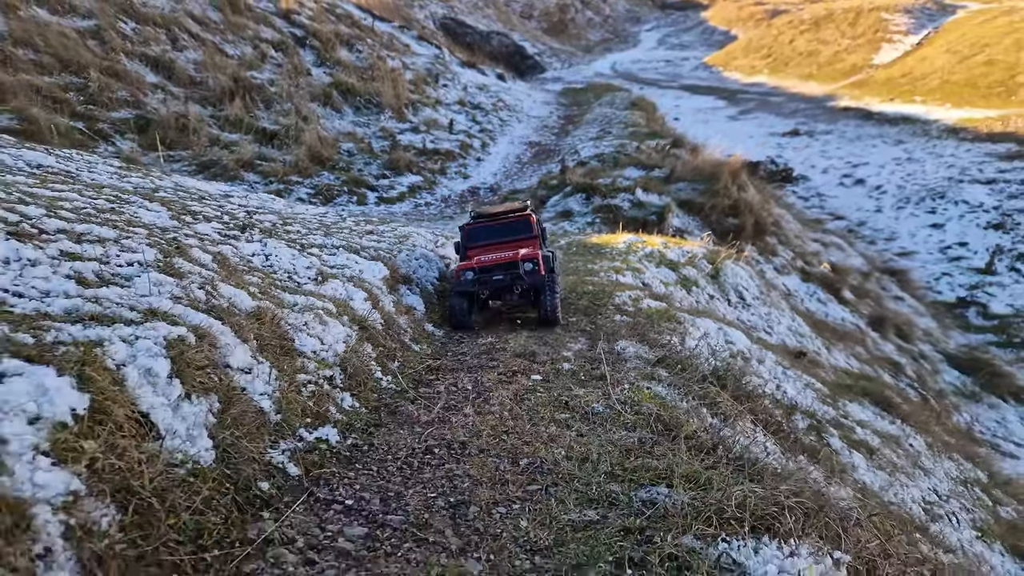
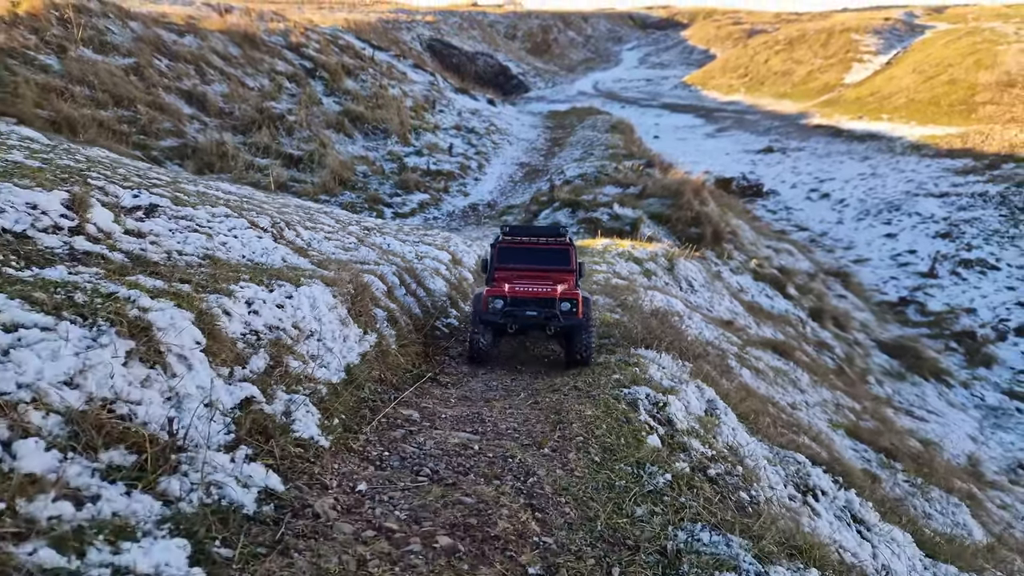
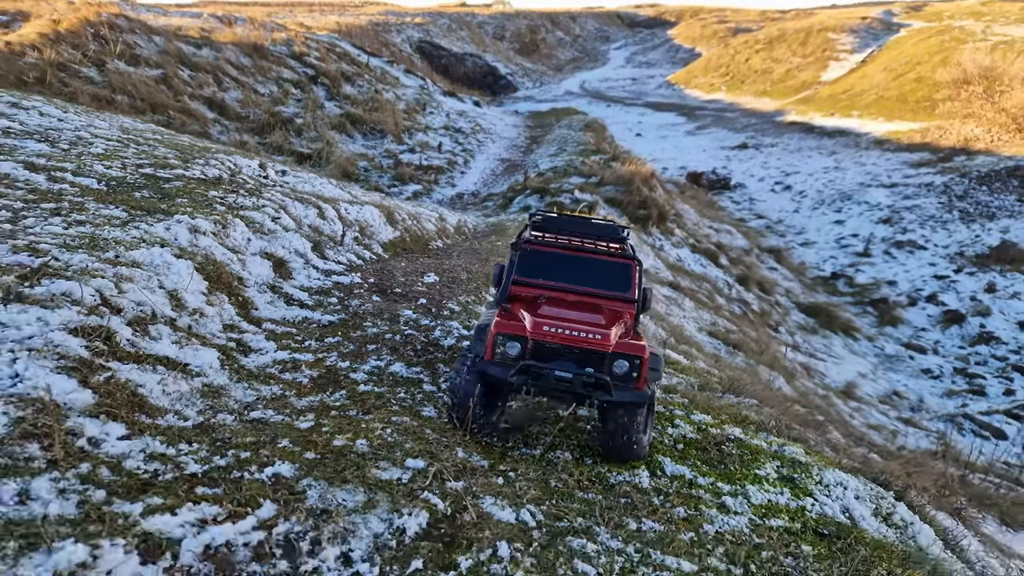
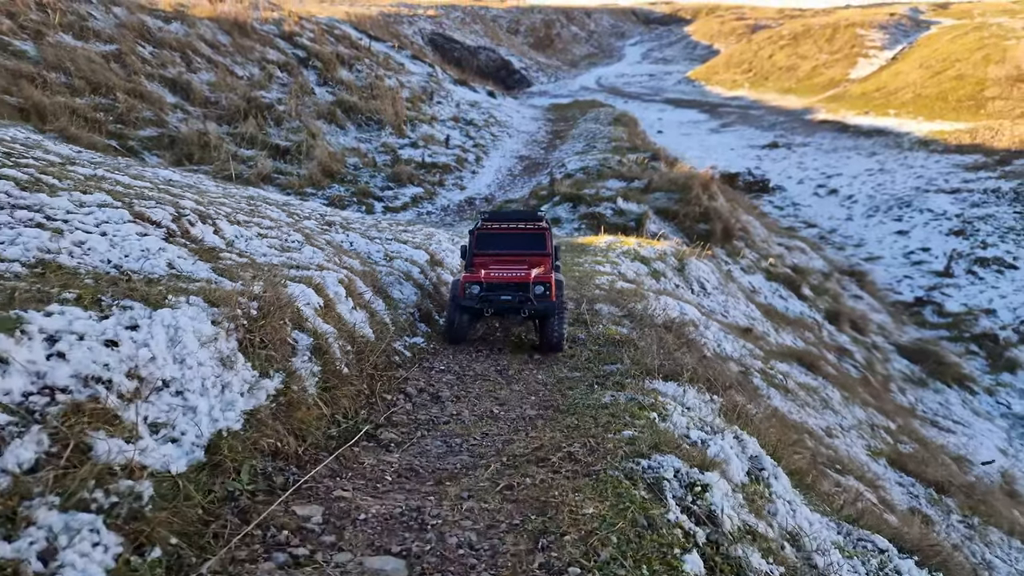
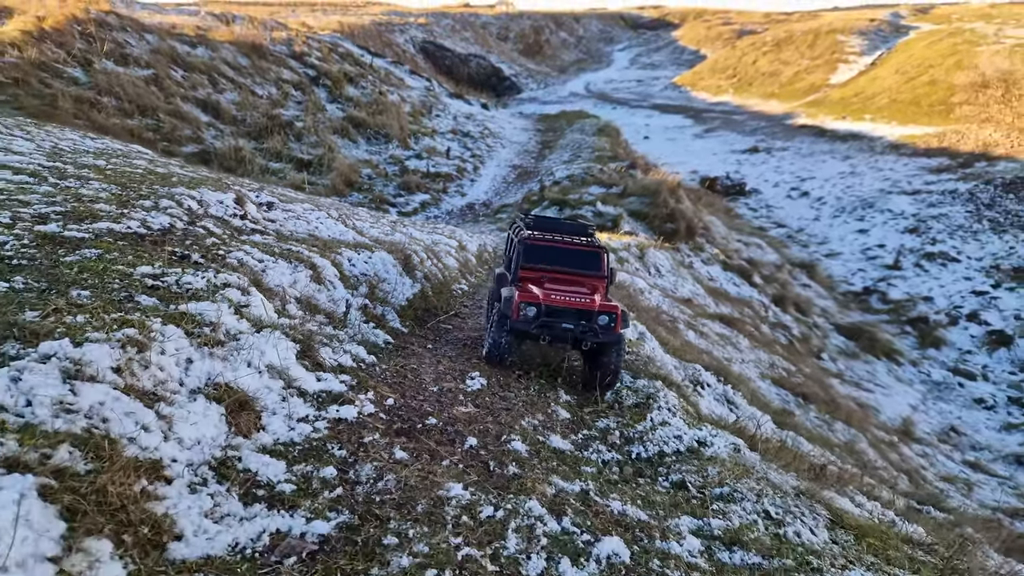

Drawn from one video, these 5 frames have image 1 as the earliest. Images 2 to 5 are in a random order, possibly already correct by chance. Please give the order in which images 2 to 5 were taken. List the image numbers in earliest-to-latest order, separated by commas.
4, 2, 5, 3
